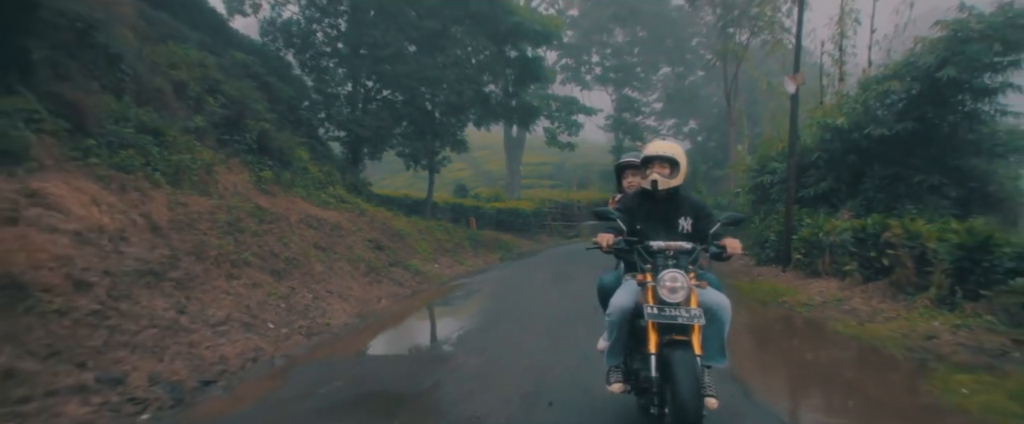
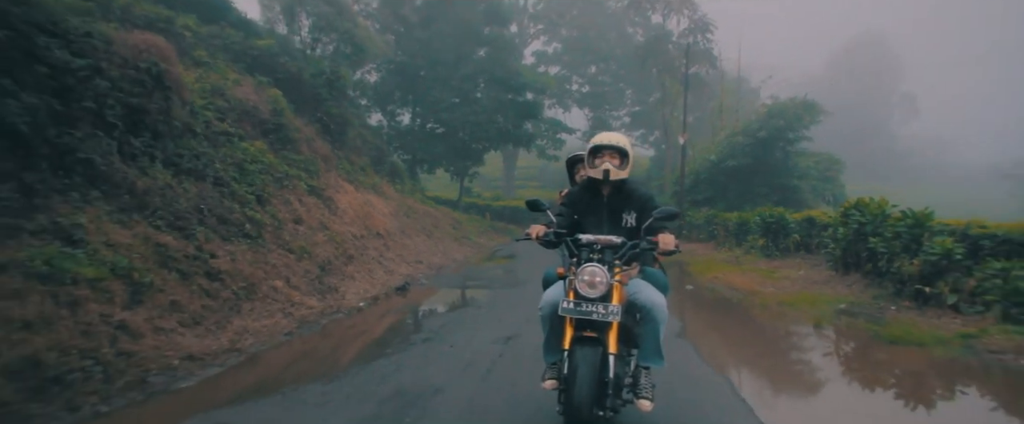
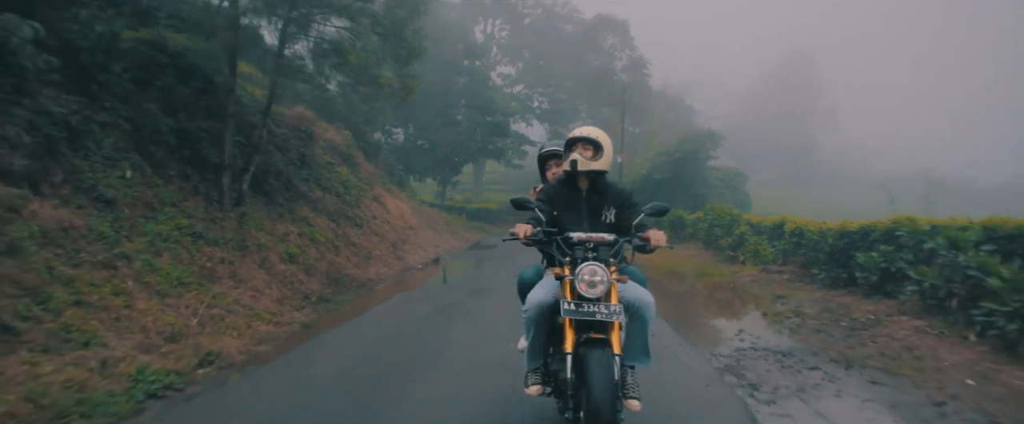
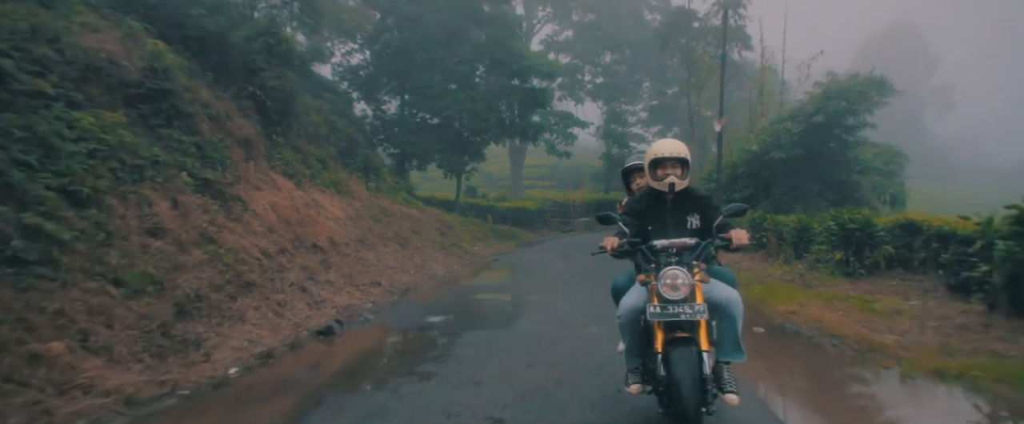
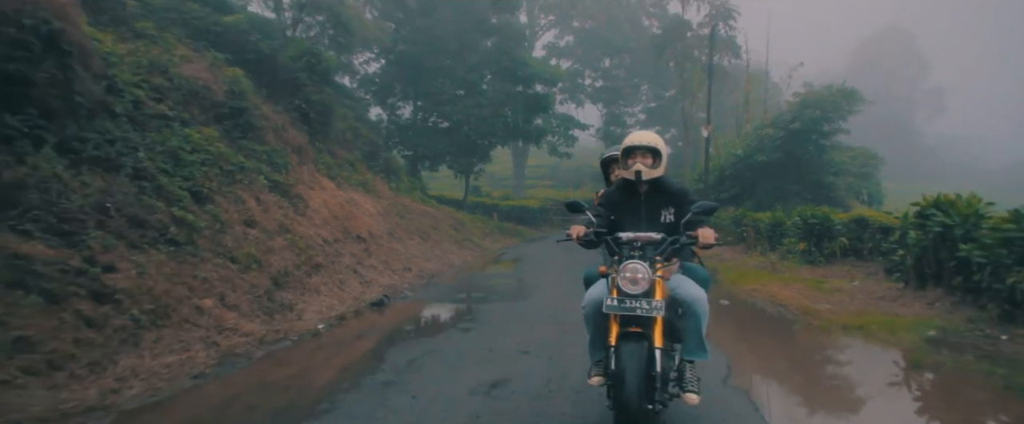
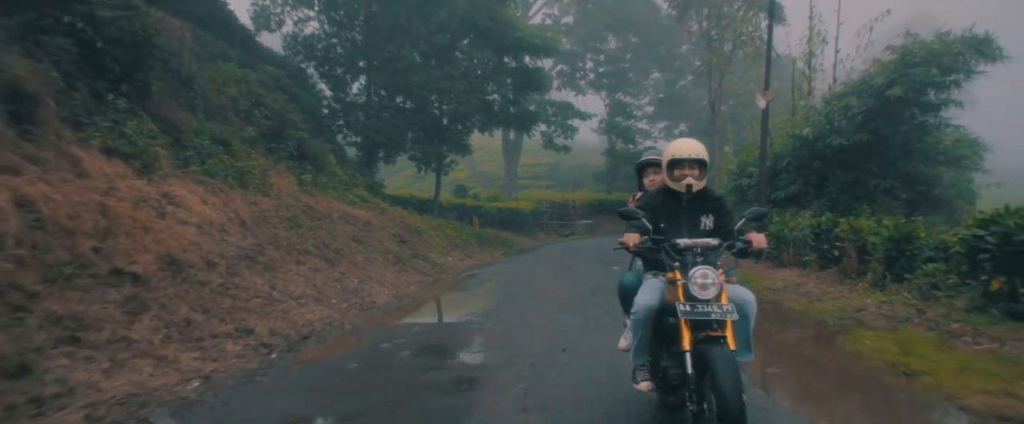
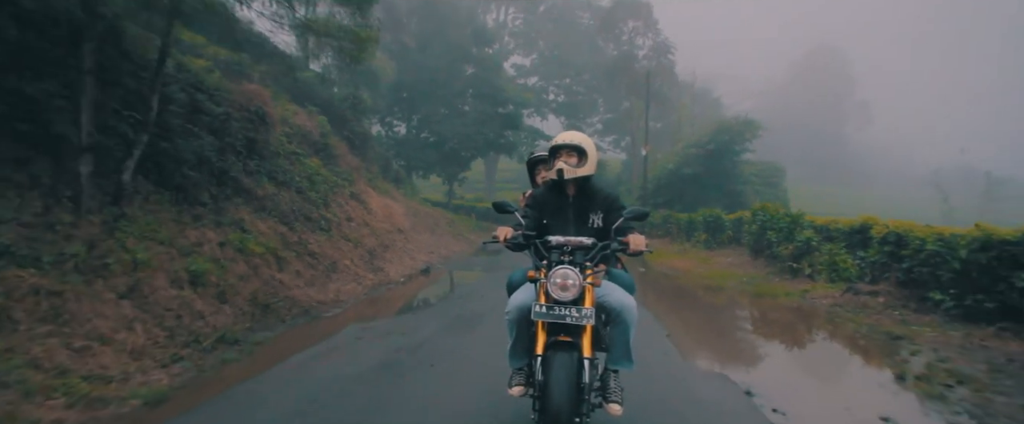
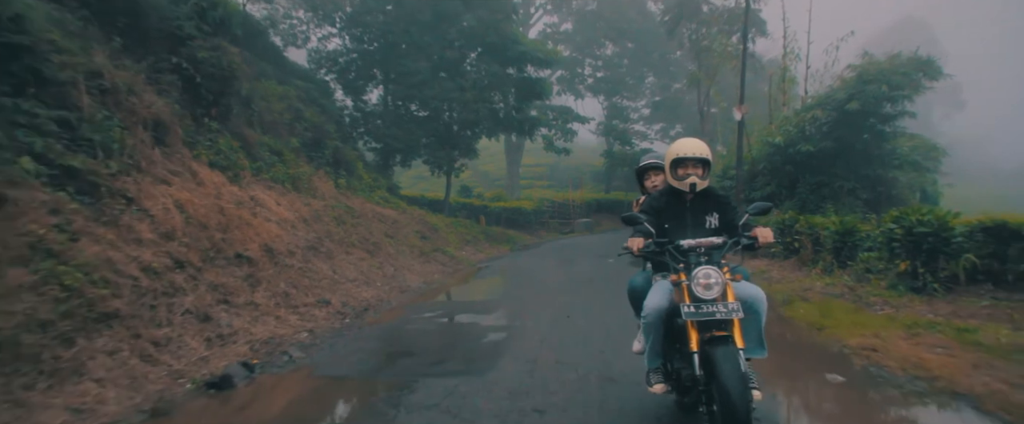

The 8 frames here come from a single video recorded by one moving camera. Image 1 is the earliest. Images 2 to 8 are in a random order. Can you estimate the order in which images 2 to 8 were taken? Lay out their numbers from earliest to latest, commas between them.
6, 8, 4, 5, 2, 7, 3
